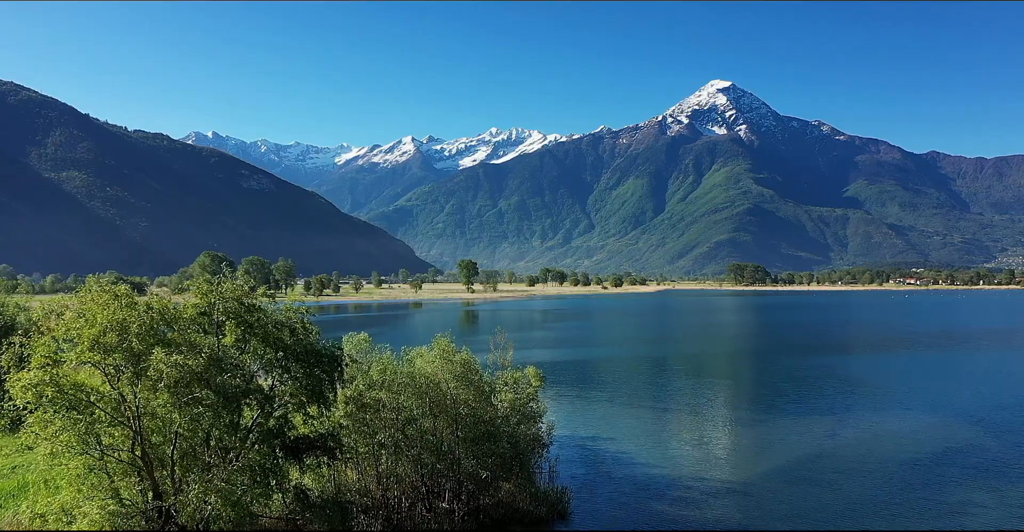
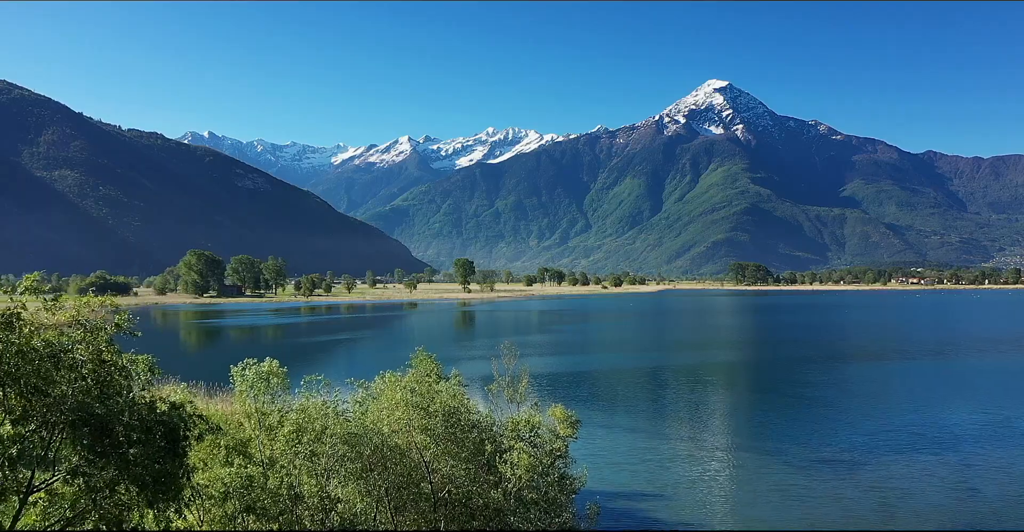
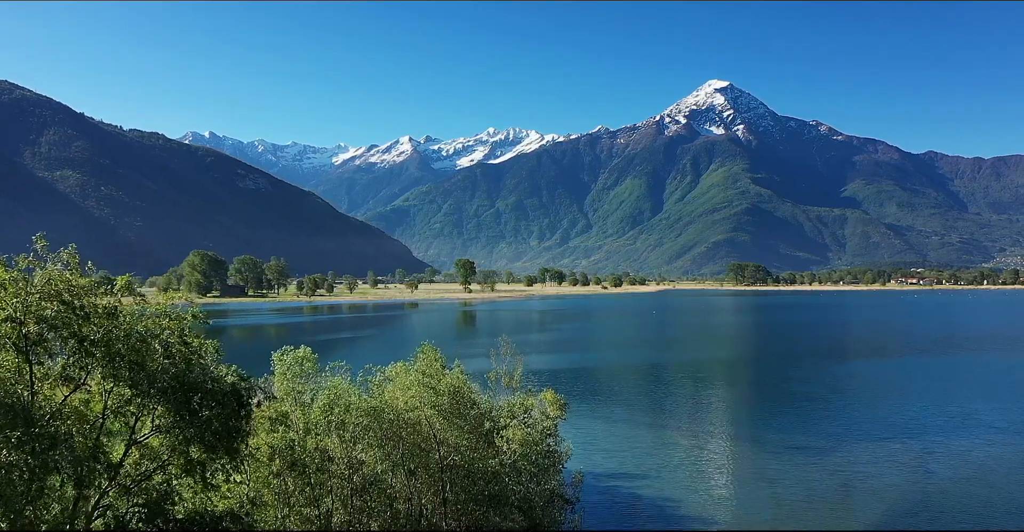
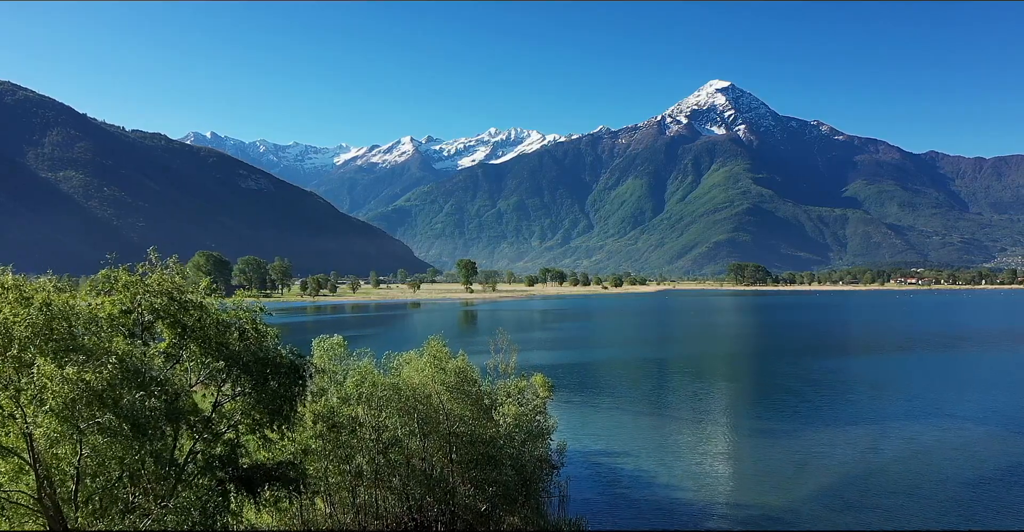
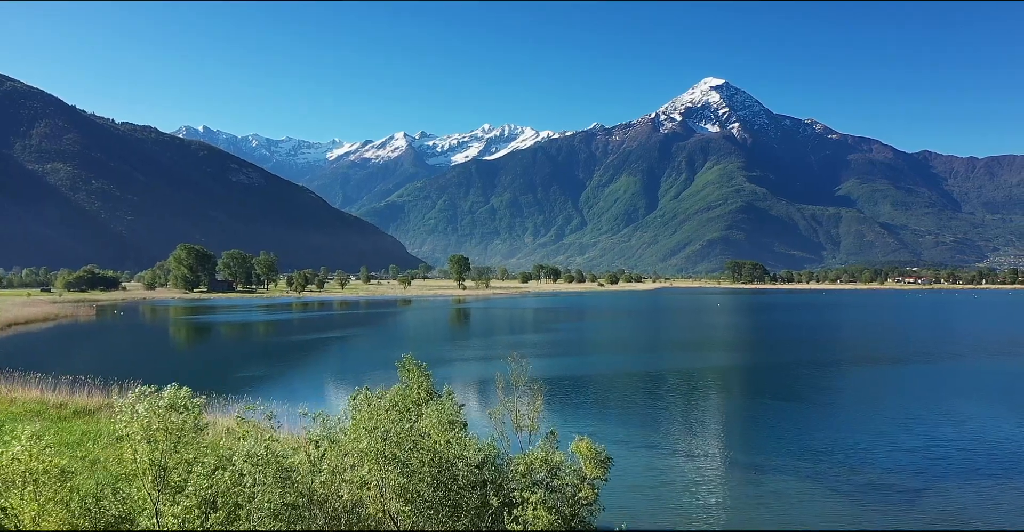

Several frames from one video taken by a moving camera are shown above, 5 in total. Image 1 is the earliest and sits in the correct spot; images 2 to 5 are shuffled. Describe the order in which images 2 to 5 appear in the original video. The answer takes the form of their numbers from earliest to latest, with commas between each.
4, 3, 2, 5
